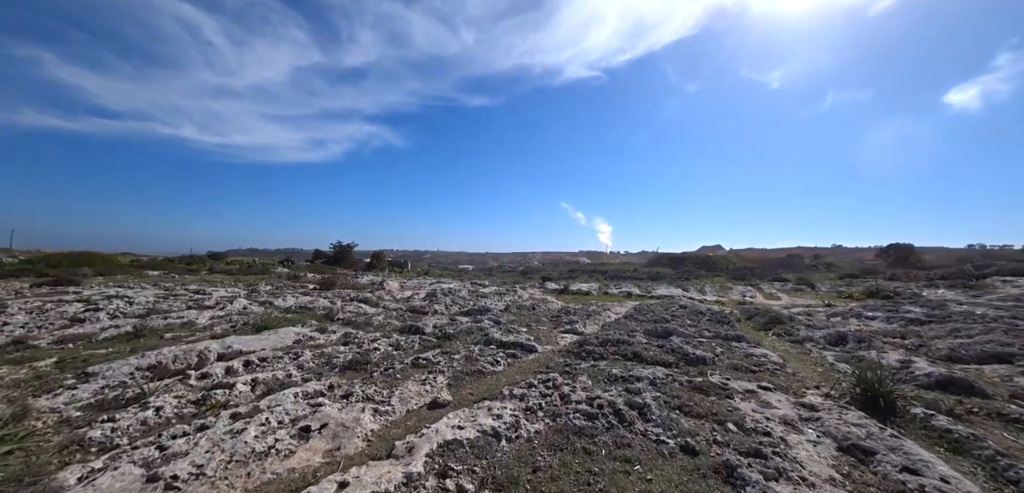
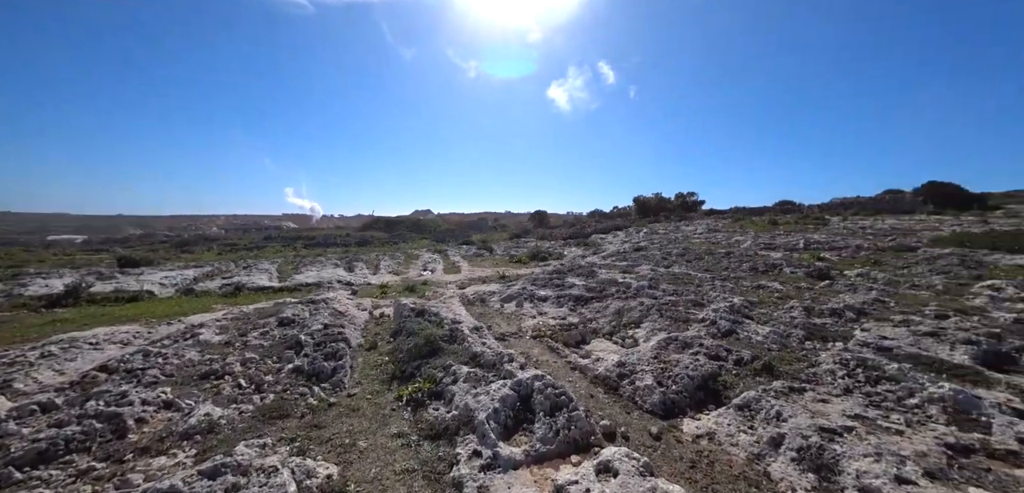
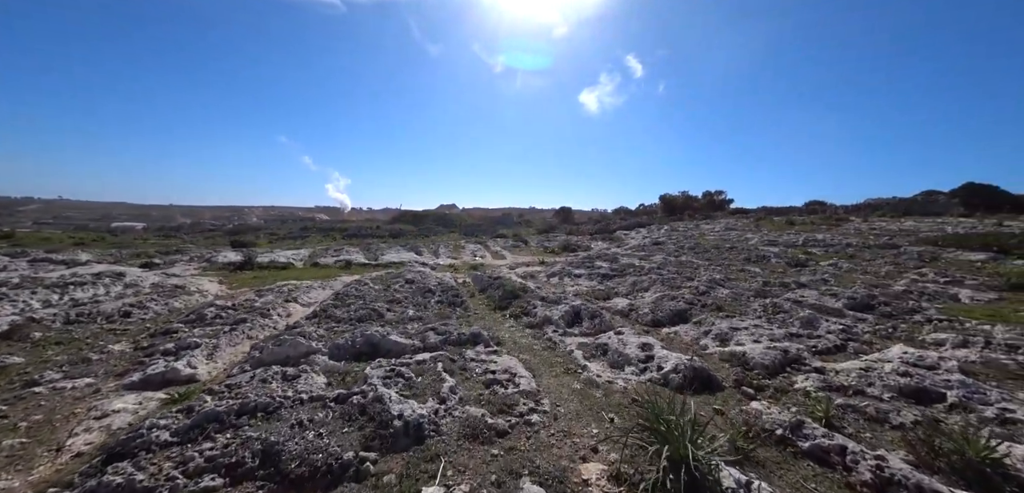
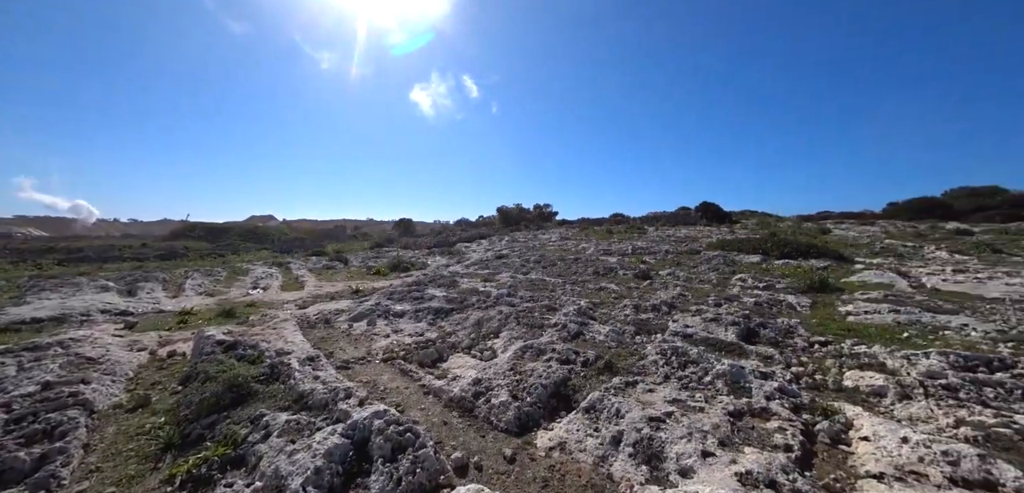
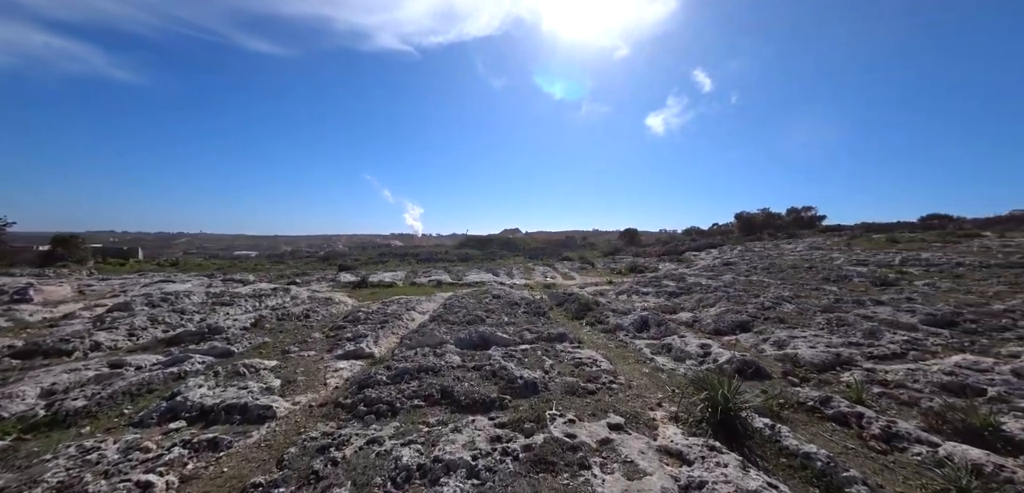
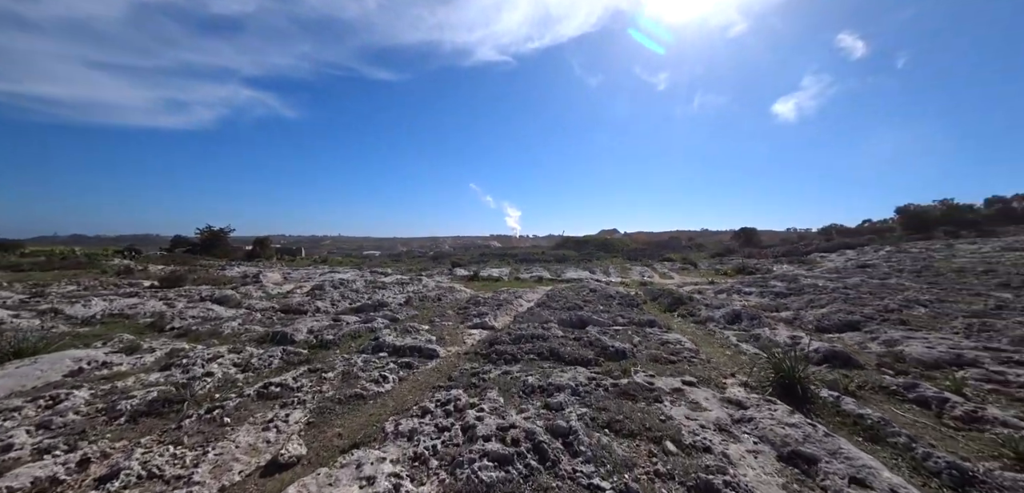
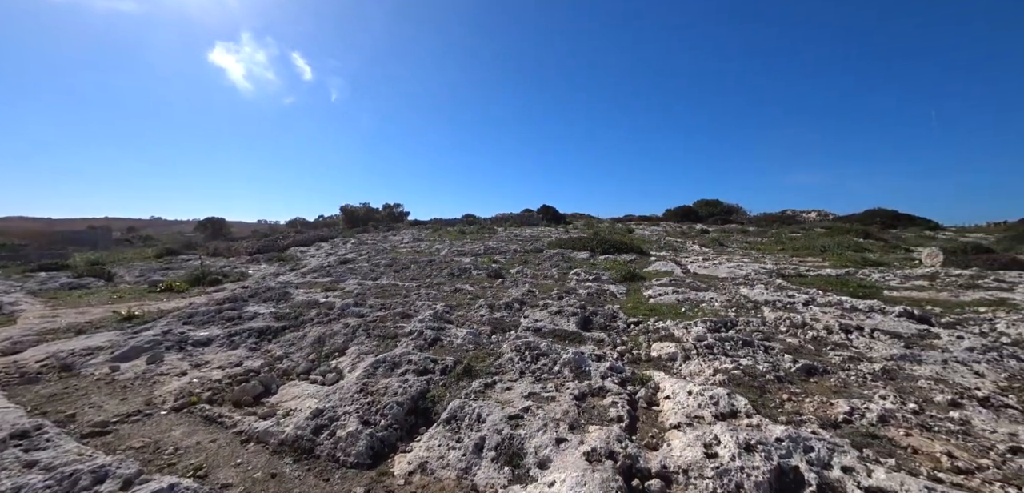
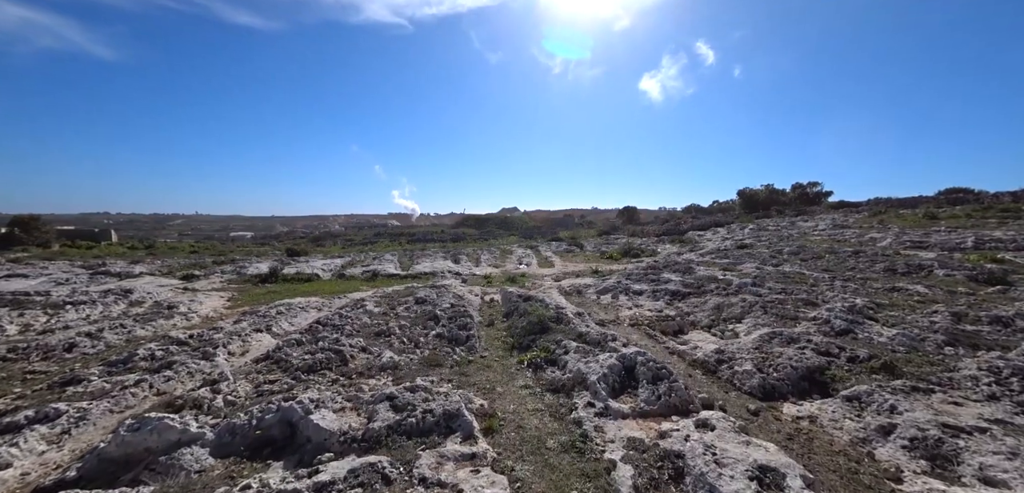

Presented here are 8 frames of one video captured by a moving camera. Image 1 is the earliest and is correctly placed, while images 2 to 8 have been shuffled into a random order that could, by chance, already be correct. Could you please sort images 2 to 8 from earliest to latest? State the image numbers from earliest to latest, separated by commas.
6, 5, 3, 8, 2, 4, 7
